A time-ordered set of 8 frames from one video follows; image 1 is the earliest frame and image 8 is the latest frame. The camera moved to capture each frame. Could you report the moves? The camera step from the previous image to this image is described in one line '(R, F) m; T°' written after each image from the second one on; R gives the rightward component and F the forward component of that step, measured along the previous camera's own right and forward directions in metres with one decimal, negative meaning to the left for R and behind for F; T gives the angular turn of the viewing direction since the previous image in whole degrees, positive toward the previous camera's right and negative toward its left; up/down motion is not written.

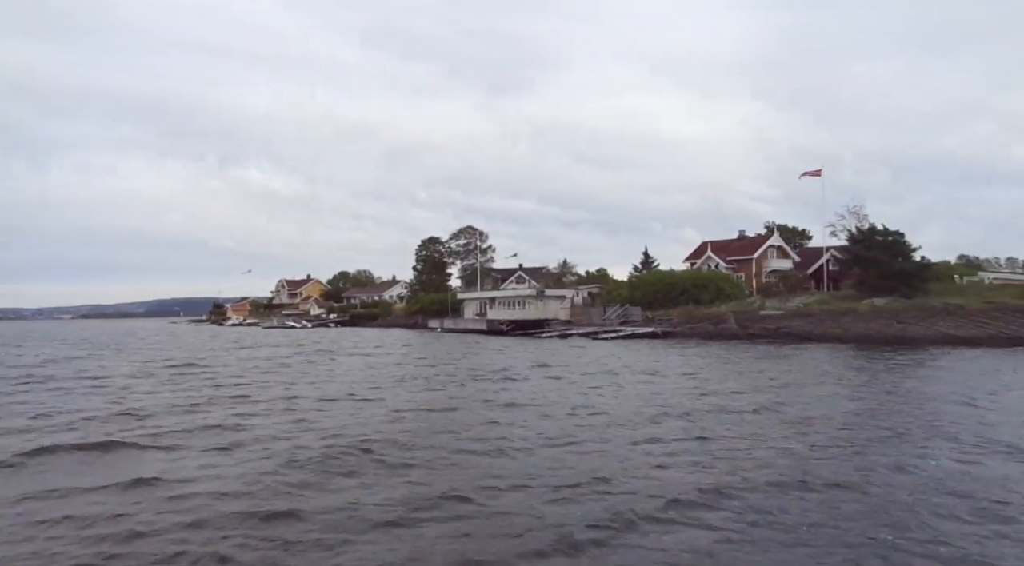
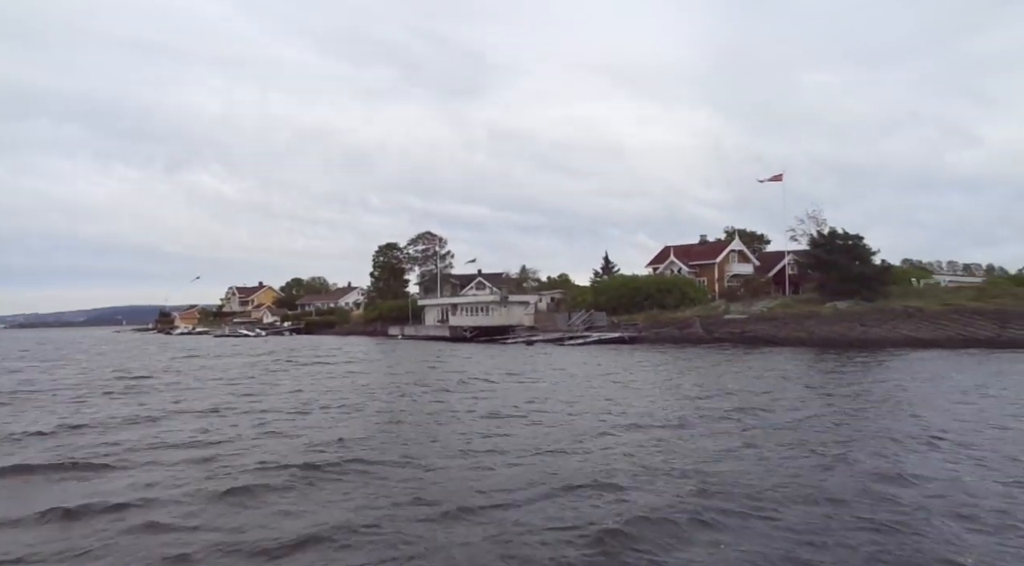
(-0.4, +0.7) m; +4°
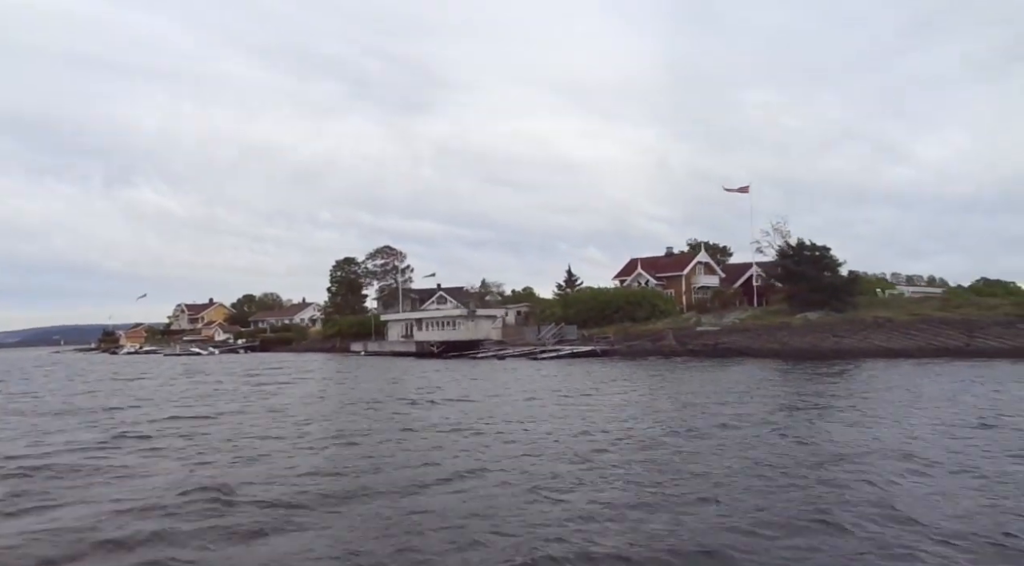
(-0.6, +0.8) m; +4°
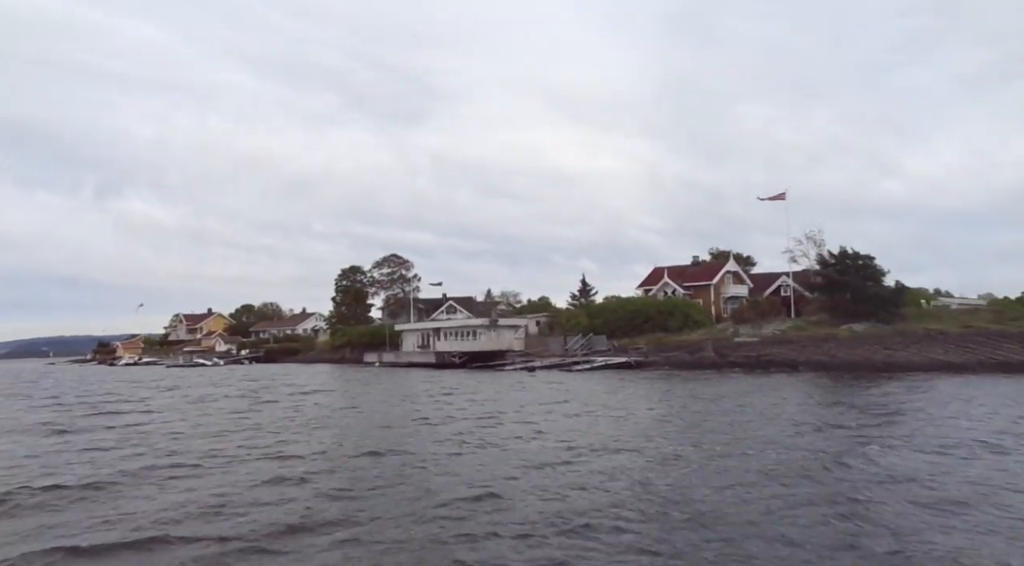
(-1.6, +1.4) m; 0°
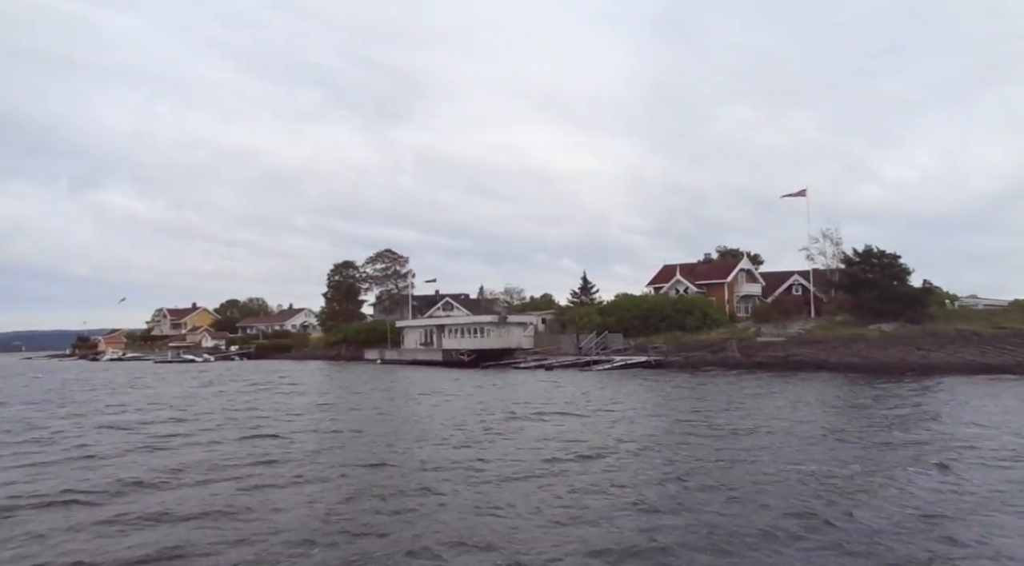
(-1.4, +1.2) m; +1°
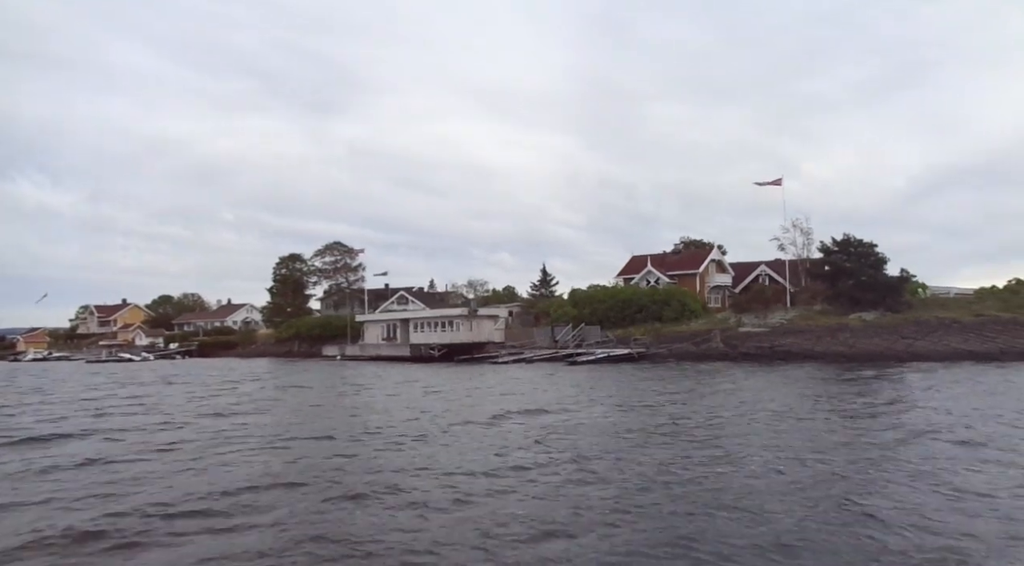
(-1.5, +1.5) m; +5°
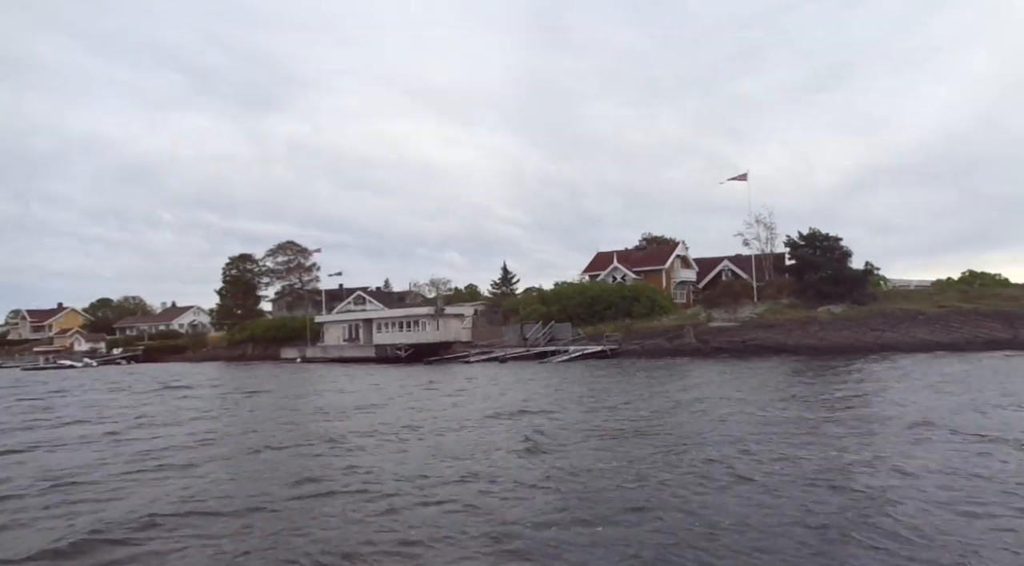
(-0.8, +0.7) m; +4°
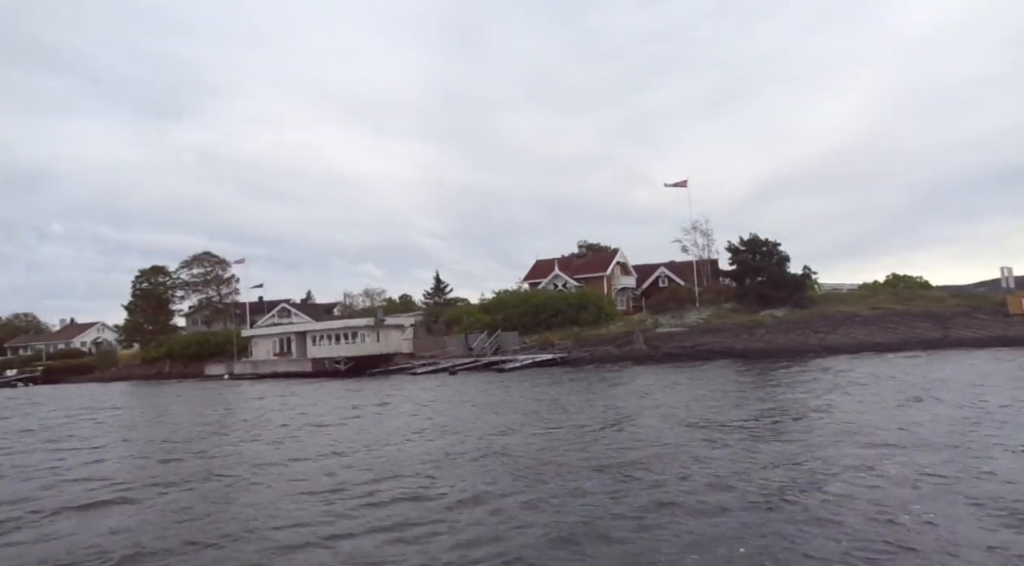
(-1.1, +0.9) m; +7°
